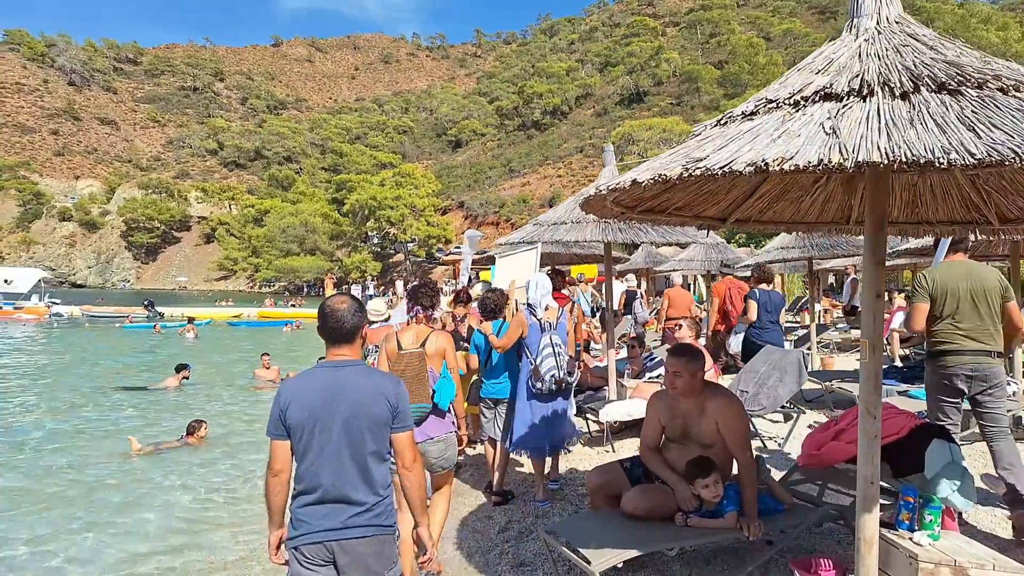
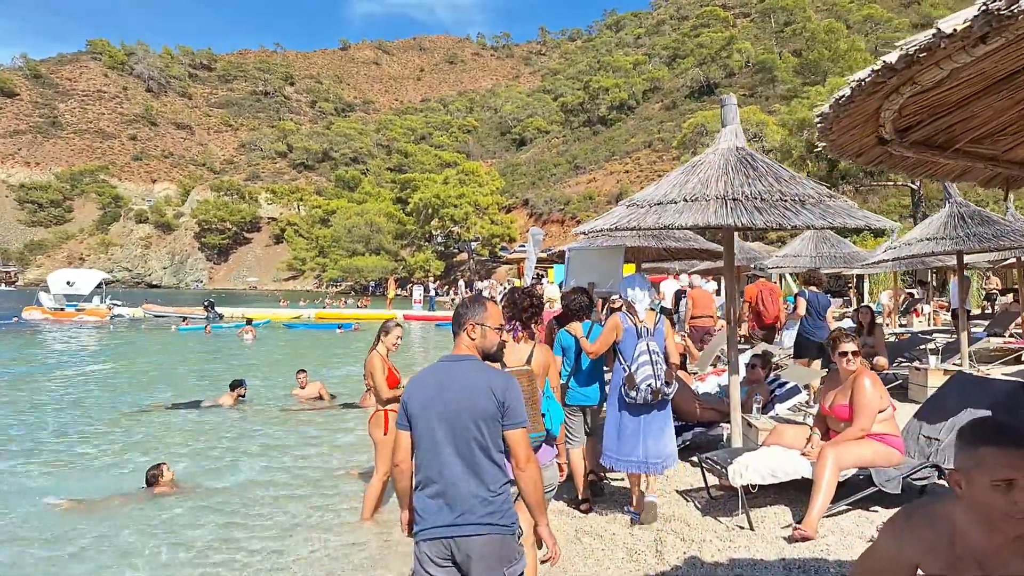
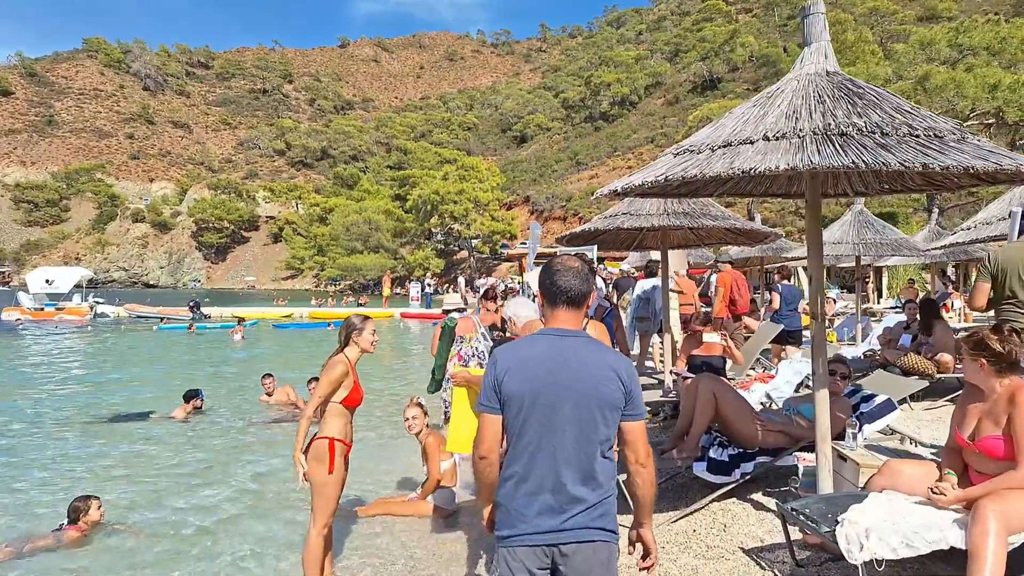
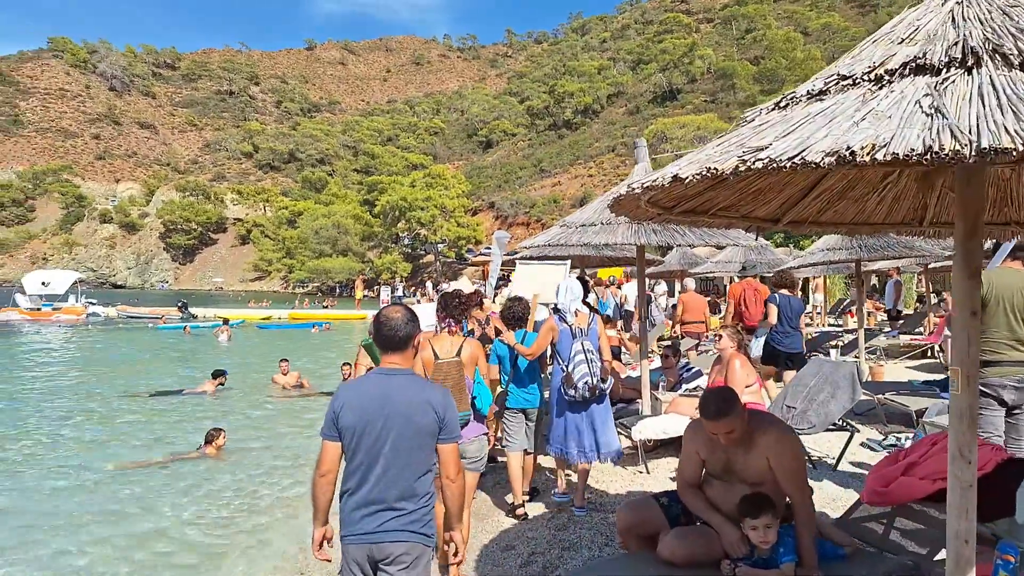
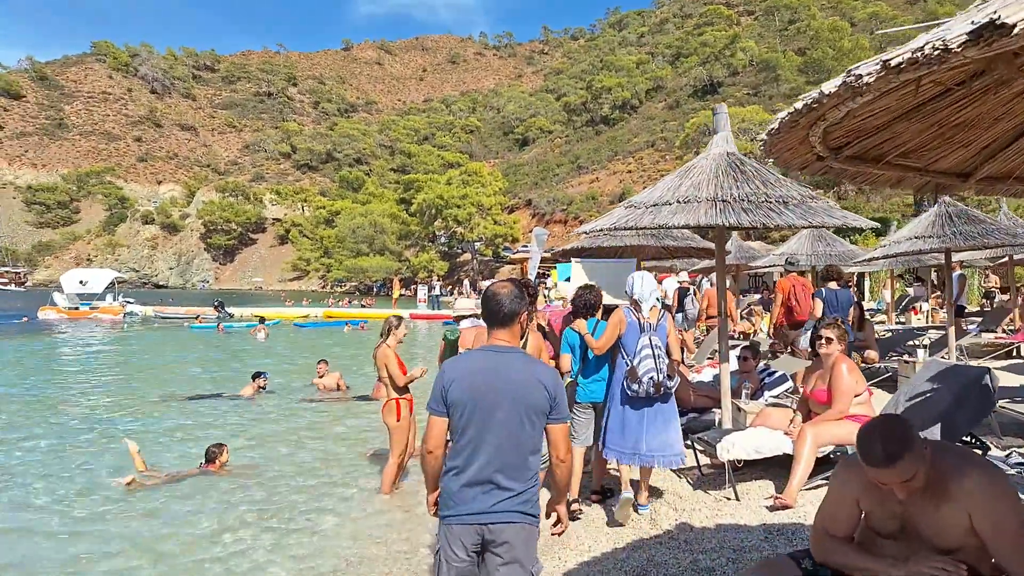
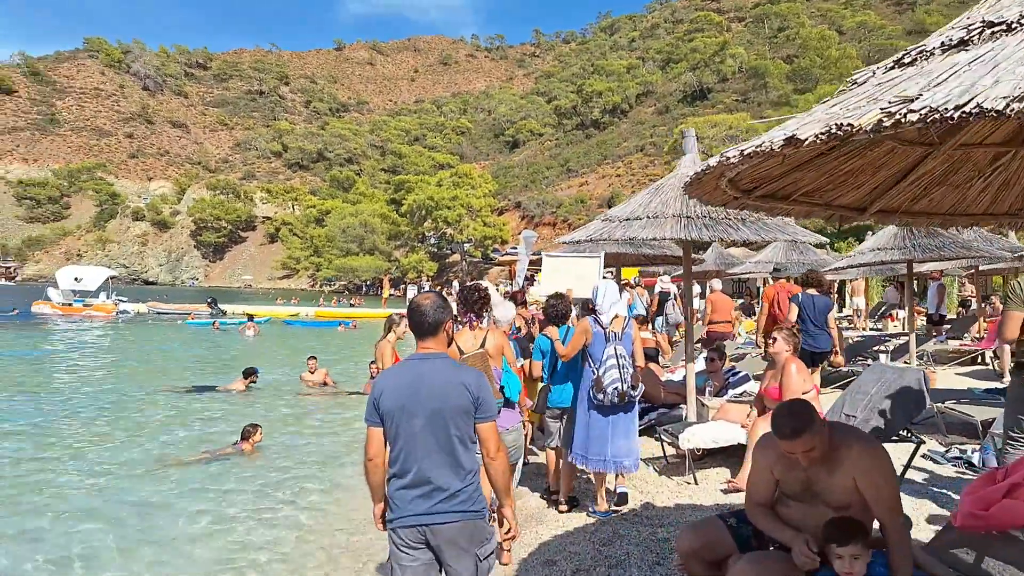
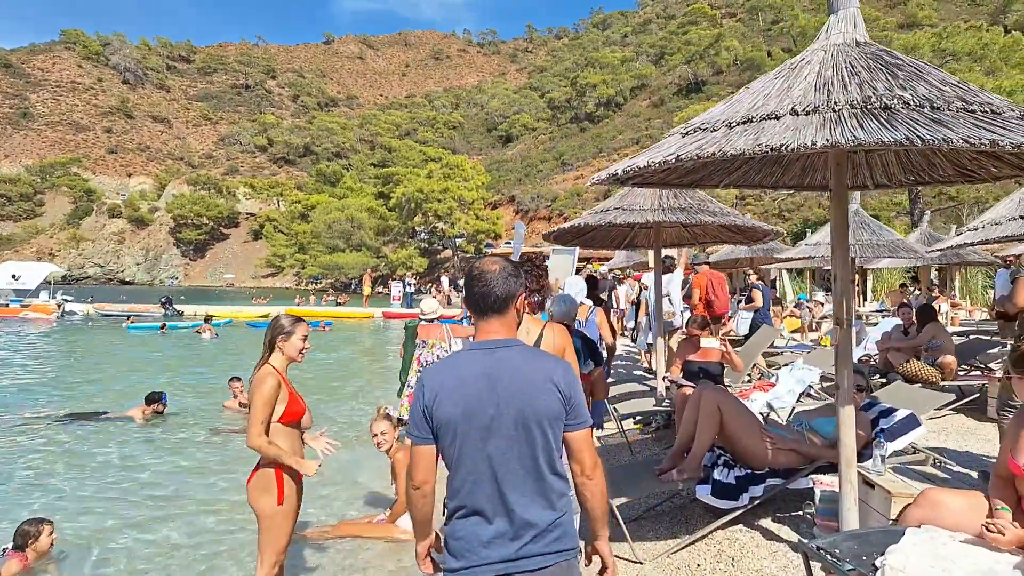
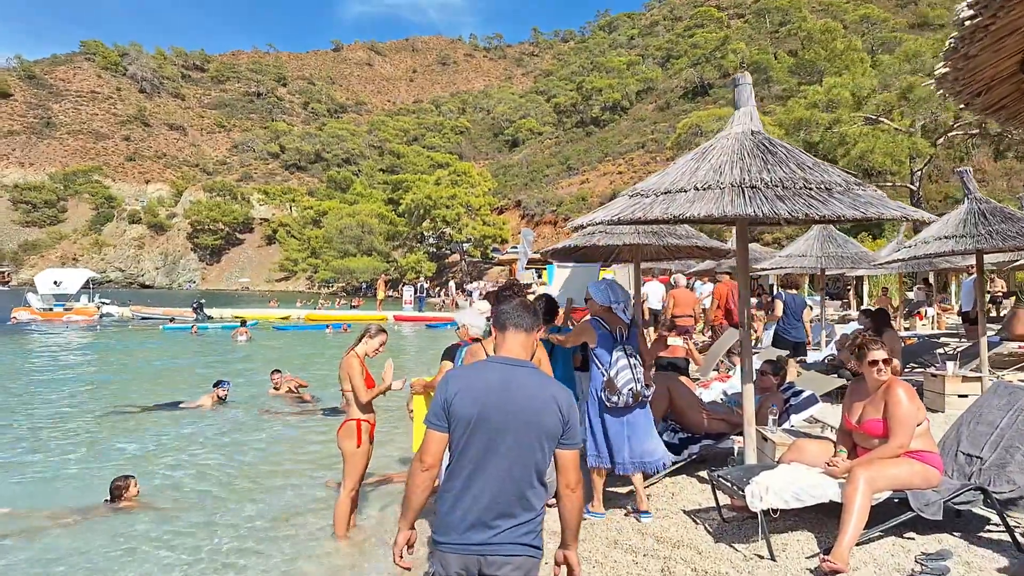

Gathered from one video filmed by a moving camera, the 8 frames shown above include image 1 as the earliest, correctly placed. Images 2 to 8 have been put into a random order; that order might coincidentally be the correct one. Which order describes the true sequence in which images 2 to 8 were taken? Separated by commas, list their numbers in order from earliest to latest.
4, 6, 5, 2, 8, 3, 7
